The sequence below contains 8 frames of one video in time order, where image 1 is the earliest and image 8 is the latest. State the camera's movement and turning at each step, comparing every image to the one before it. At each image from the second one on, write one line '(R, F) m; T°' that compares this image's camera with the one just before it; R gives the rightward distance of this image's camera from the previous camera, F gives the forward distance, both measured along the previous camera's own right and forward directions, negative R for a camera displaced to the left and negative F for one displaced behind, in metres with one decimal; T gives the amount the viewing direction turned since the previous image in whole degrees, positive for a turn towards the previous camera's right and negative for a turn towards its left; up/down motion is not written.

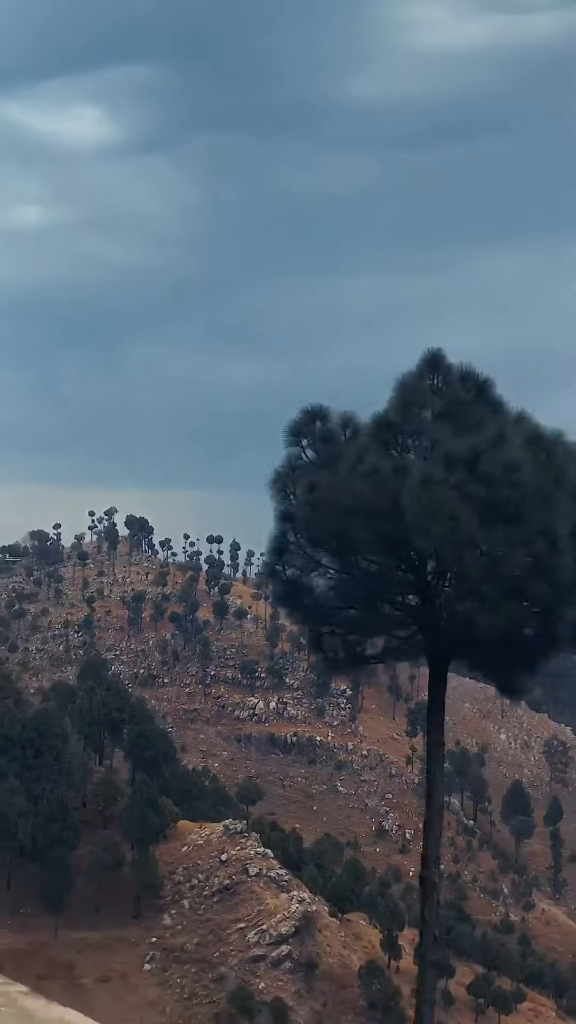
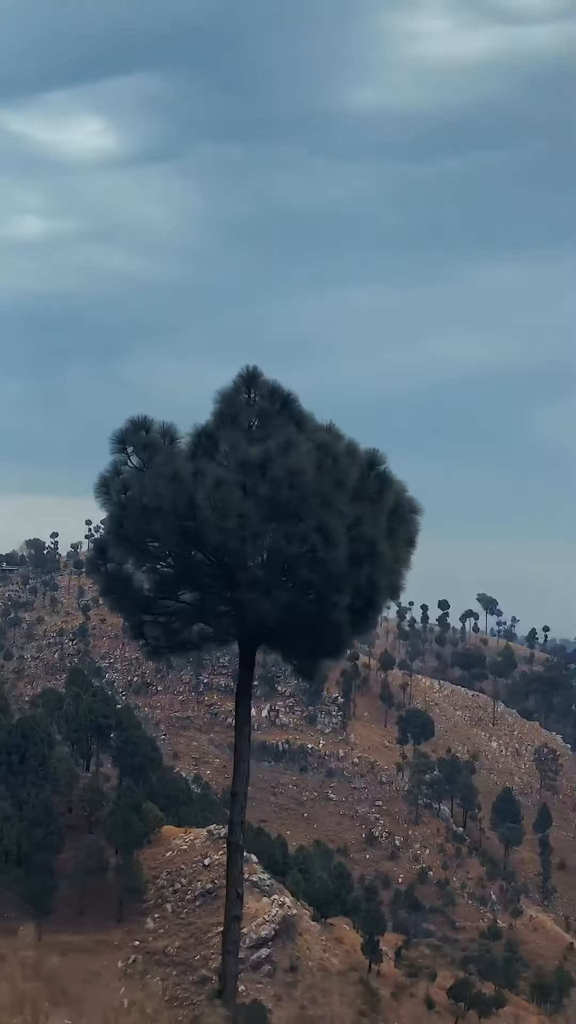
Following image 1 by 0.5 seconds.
(+0.6, -0.5) m; 0°
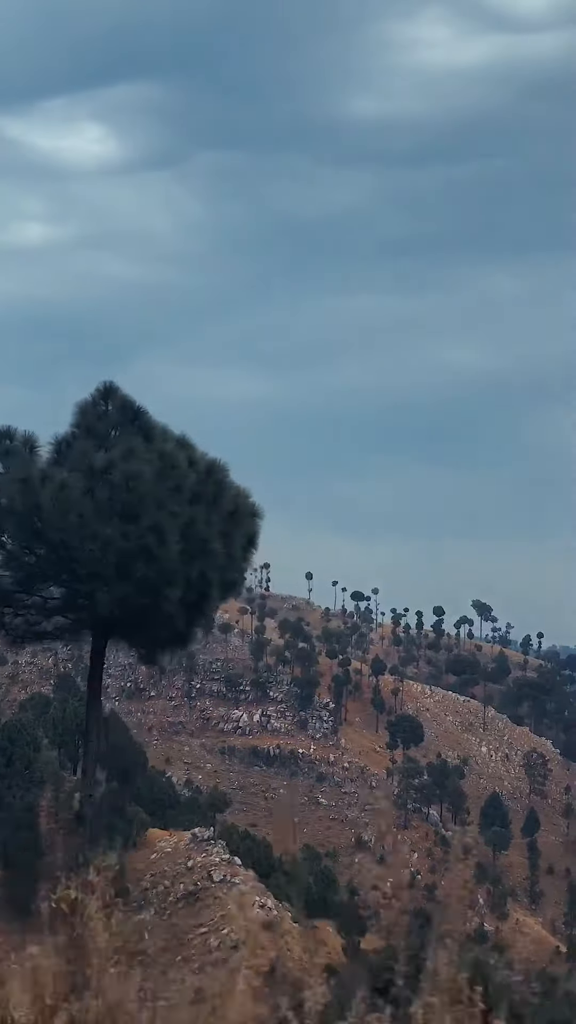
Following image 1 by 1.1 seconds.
(+0.6, -0.5) m; 0°
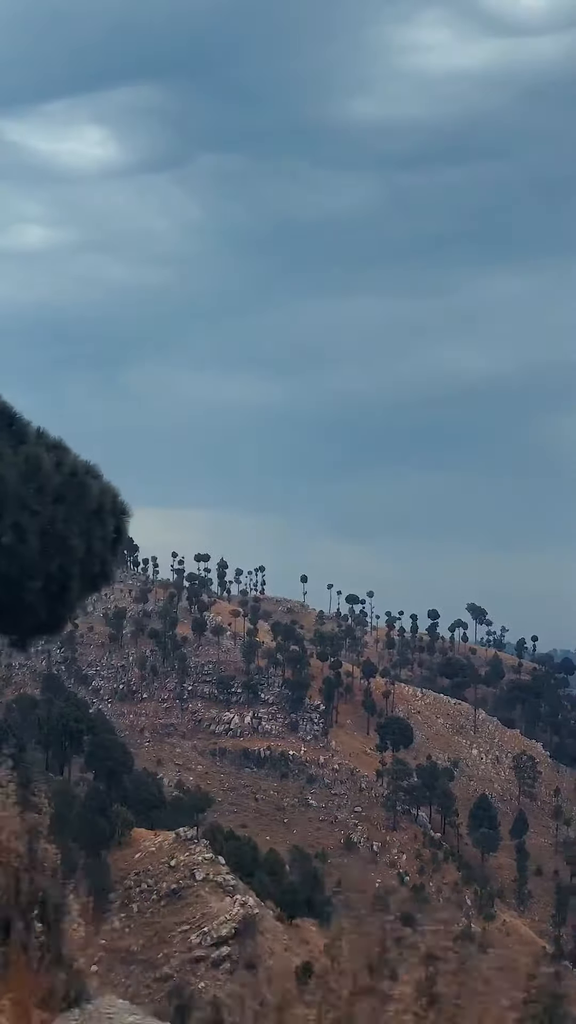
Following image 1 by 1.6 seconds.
(+0.5, -0.3) m; 0°
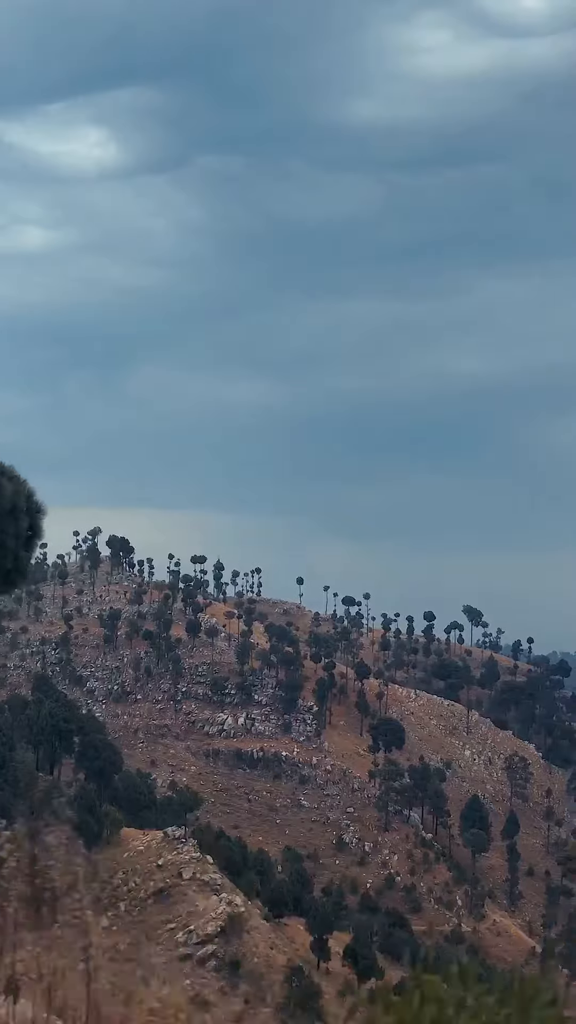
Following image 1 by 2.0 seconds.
(+0.4, -0.3) m; 0°
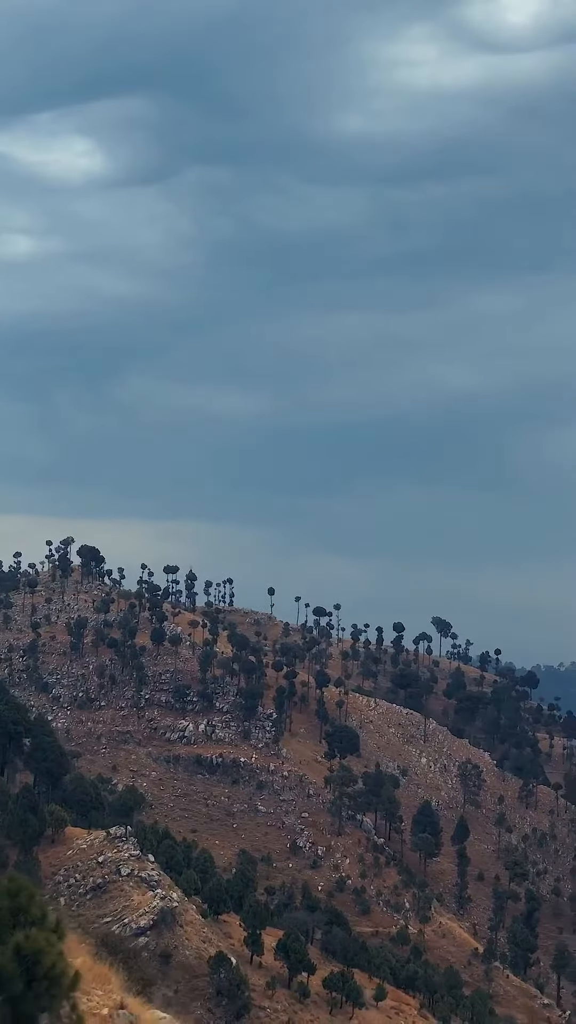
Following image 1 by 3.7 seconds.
(+1.6, -1.4) m; +1°
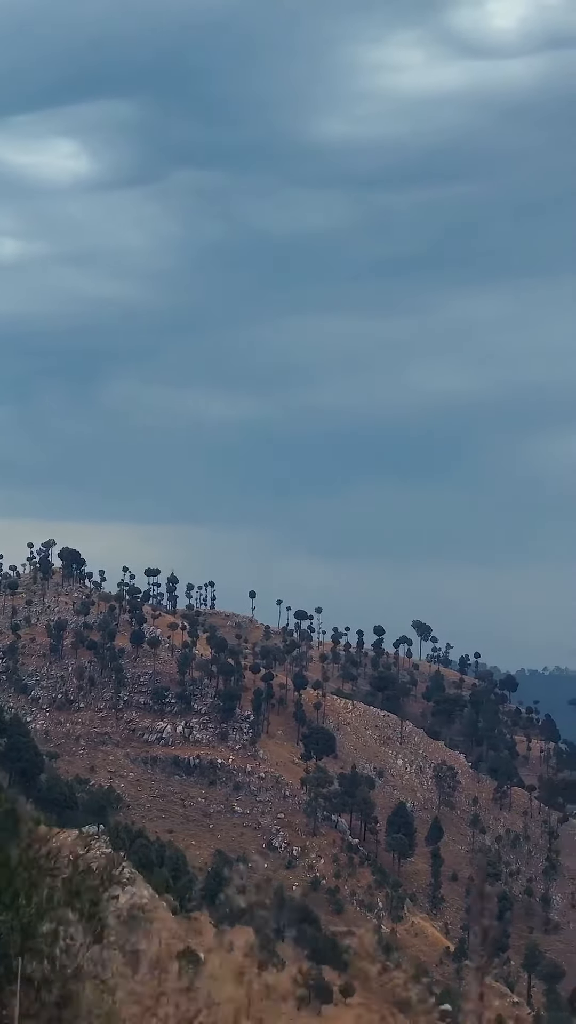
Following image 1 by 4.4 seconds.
(+0.5, -0.6) m; +1°
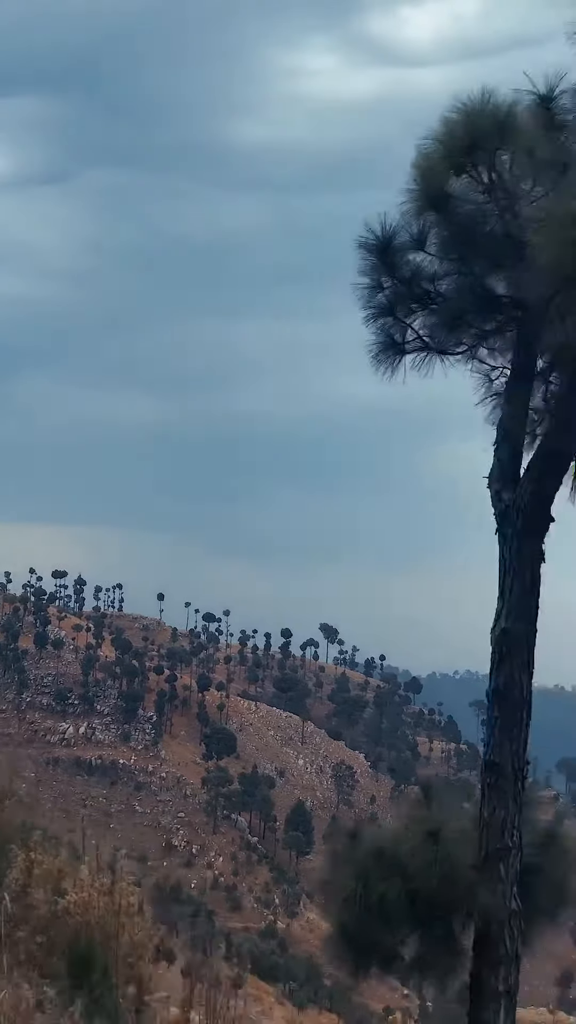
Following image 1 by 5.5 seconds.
(+0.6, -0.9) m; +5°
